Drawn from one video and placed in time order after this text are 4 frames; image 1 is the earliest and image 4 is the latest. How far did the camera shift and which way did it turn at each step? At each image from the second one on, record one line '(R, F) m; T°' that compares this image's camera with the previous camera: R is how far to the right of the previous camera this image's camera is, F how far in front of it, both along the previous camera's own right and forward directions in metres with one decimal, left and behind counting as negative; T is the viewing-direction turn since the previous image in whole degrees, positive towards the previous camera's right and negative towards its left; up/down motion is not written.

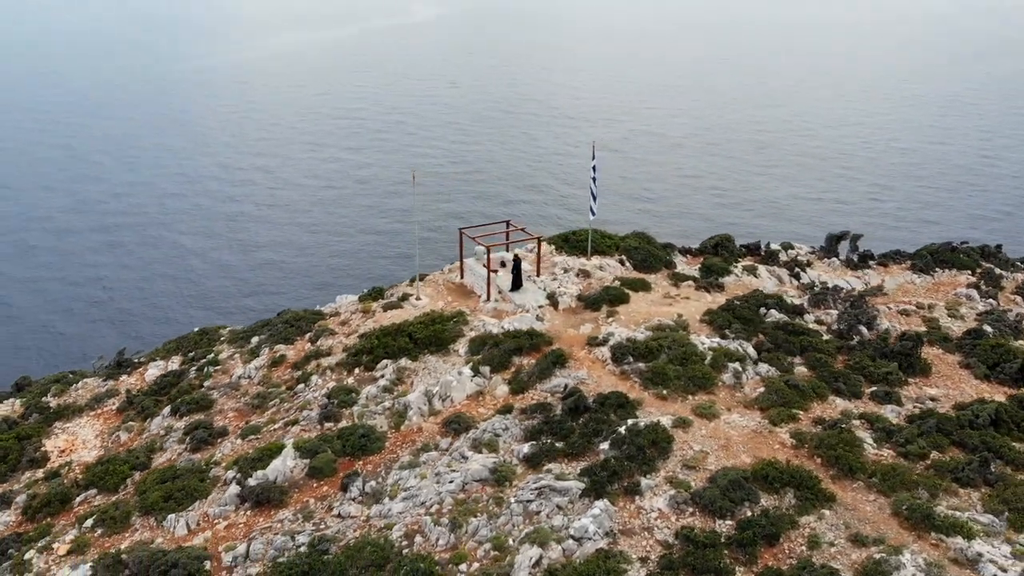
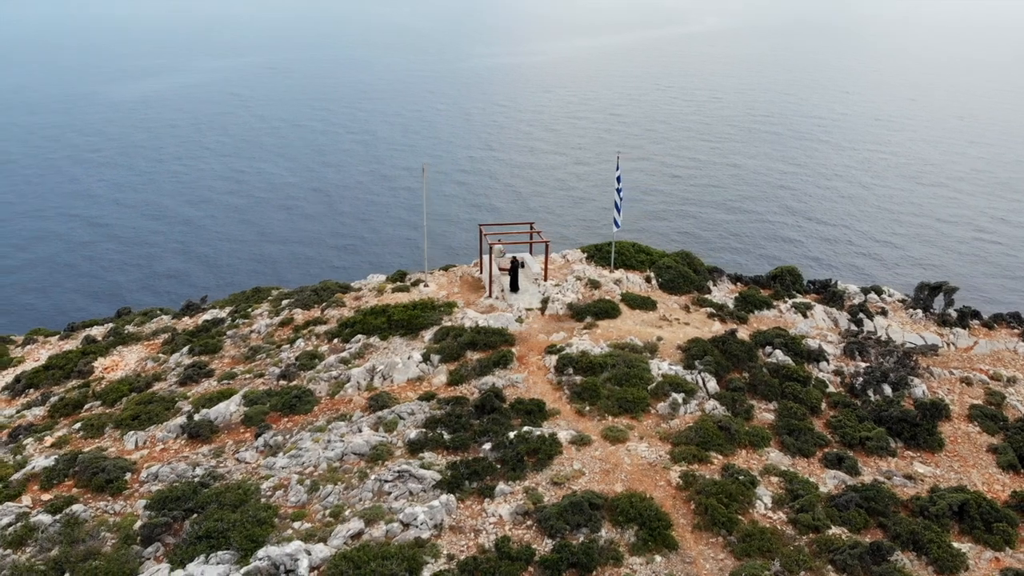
(+8.2, +1.0) m; -18°
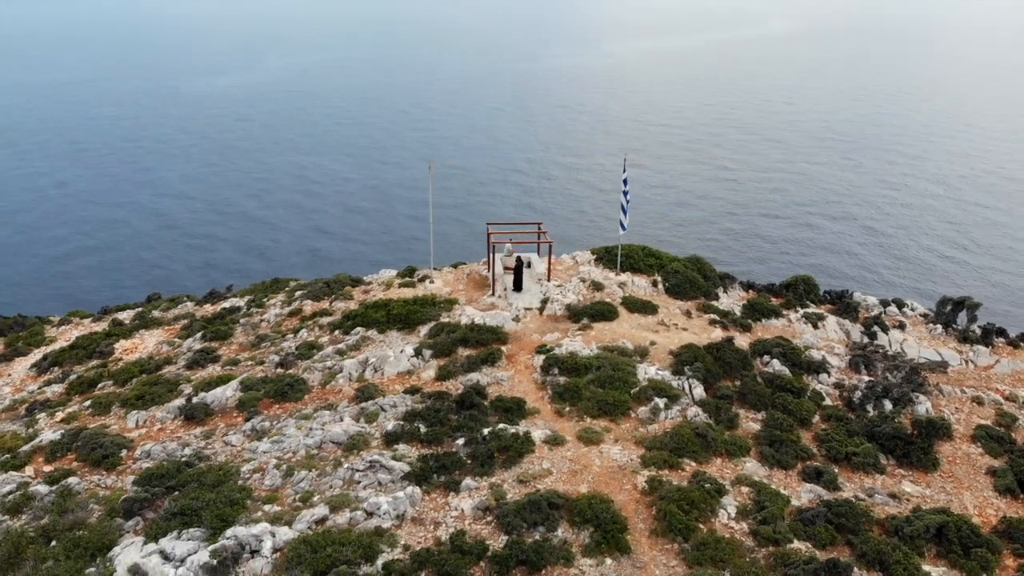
(+2.1, 0.0) m; -5°
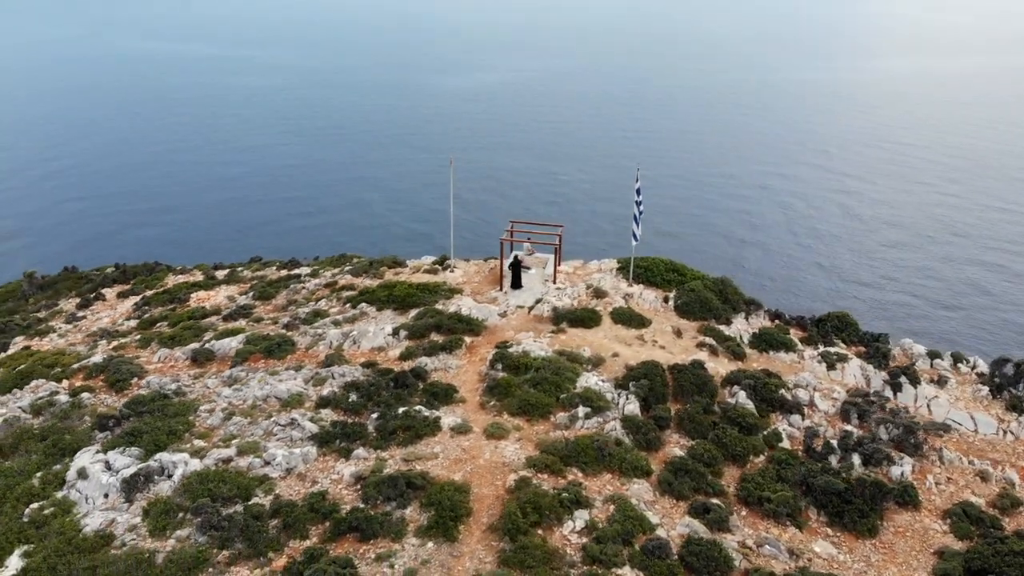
(+7.3, +0.5) m; -16°
